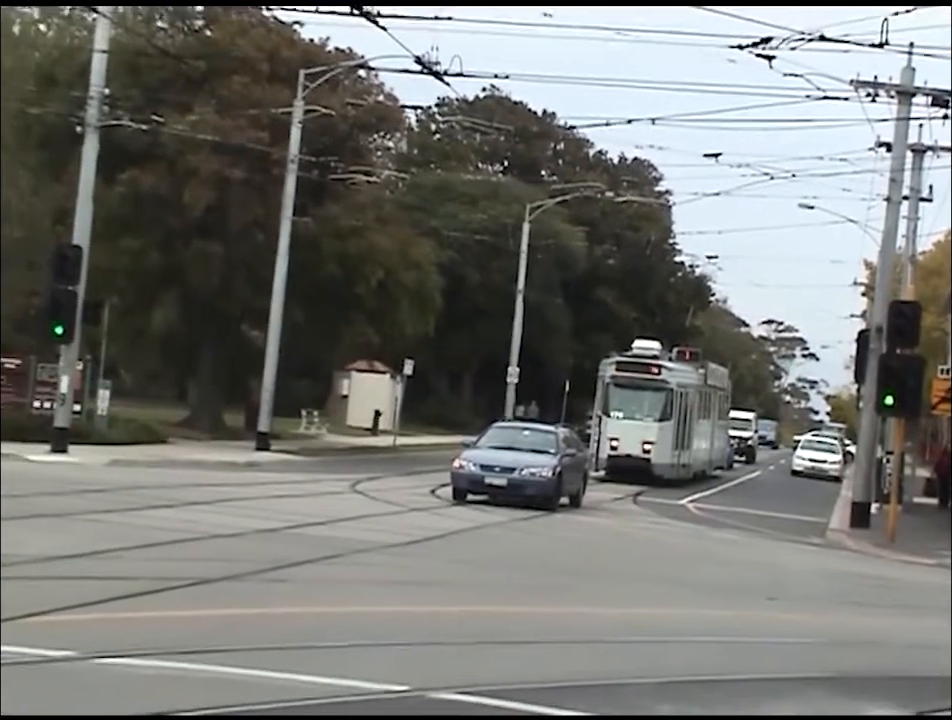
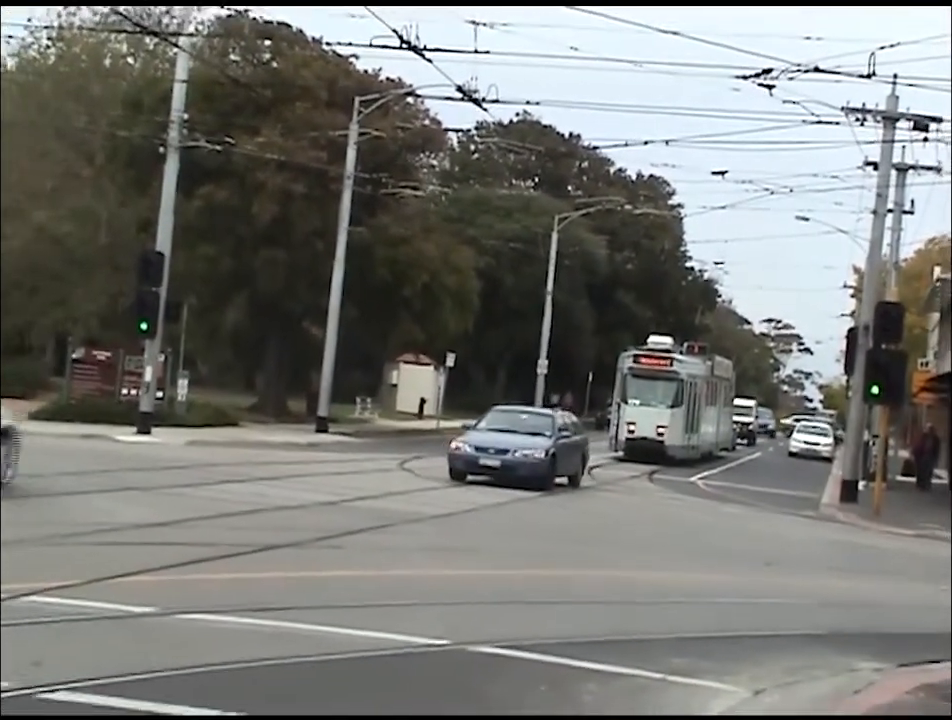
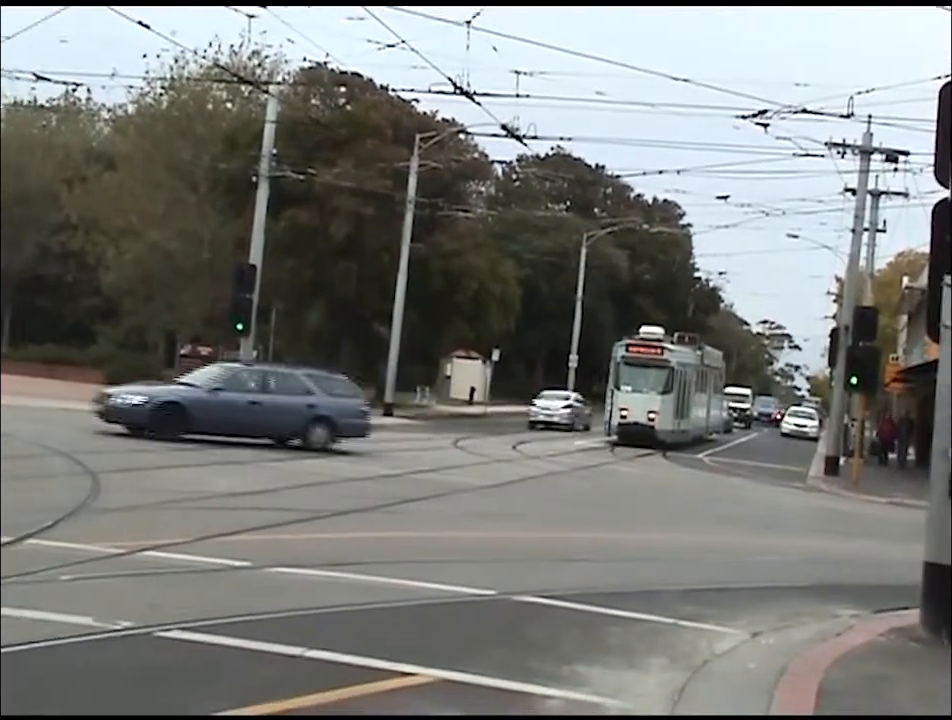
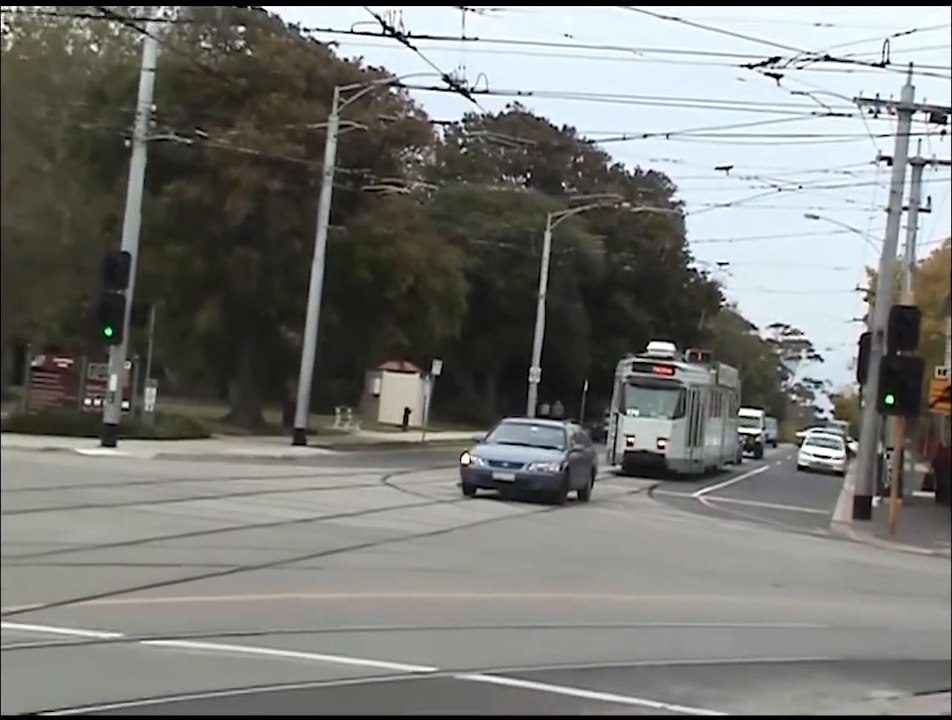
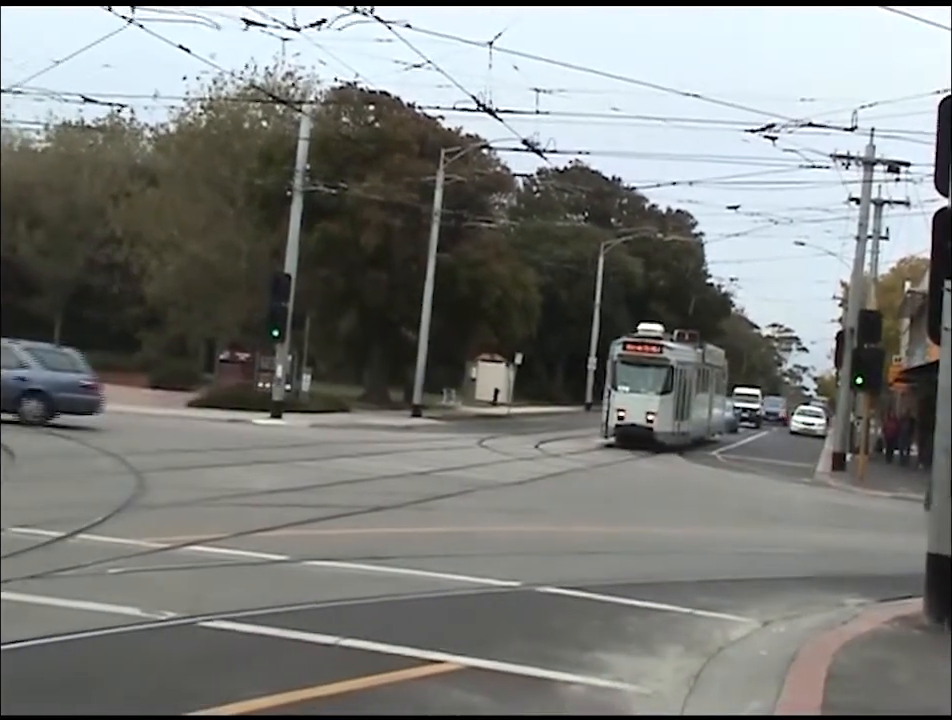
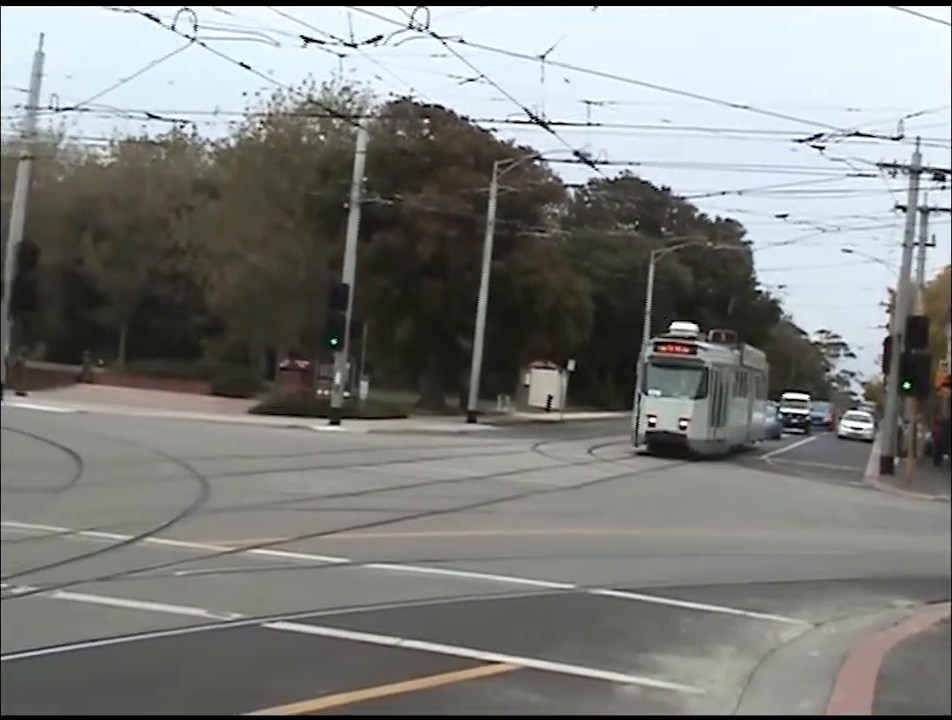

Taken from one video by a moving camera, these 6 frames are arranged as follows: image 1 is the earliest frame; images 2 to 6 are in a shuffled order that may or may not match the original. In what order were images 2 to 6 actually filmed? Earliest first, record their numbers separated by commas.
4, 2, 3, 5, 6
